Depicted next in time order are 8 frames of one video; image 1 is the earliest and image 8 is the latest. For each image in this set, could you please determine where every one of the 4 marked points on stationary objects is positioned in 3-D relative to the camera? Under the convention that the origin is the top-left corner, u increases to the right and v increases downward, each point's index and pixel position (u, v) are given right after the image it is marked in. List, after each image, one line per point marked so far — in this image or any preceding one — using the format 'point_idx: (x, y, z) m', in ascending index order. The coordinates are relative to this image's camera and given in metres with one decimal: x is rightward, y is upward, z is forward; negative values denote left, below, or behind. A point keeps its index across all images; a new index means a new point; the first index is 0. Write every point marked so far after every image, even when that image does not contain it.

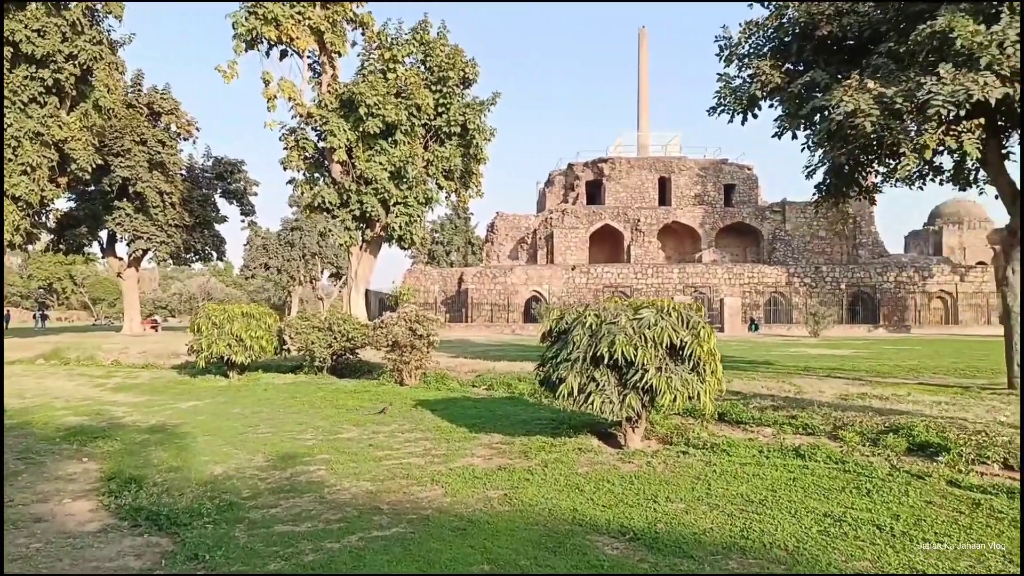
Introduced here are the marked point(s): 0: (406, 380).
0: (-1.5, -1.3, +10.9) m
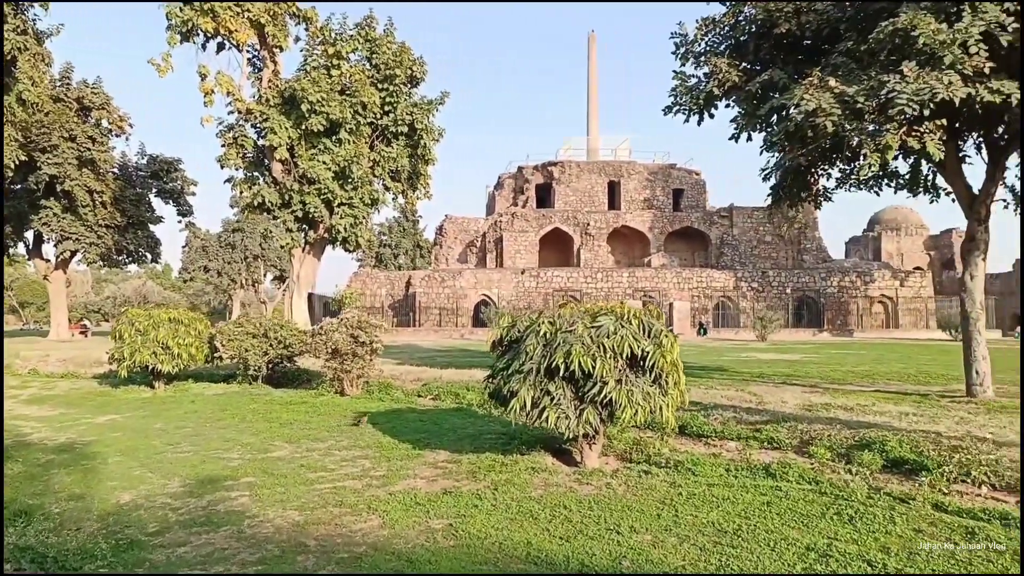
0: (-2.2, -1.4, +10.3) m
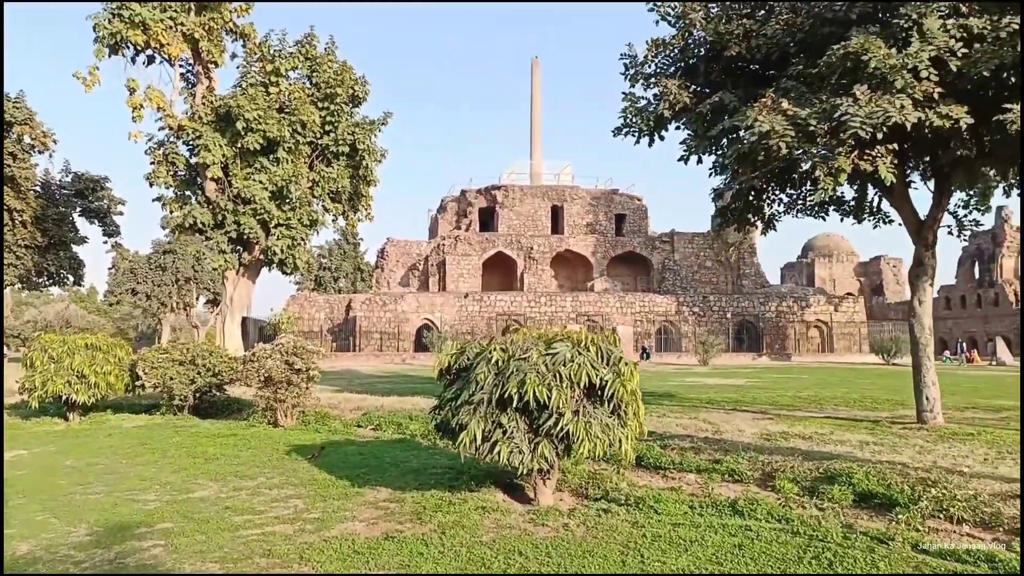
0: (-2.9, -1.7, +9.7) m
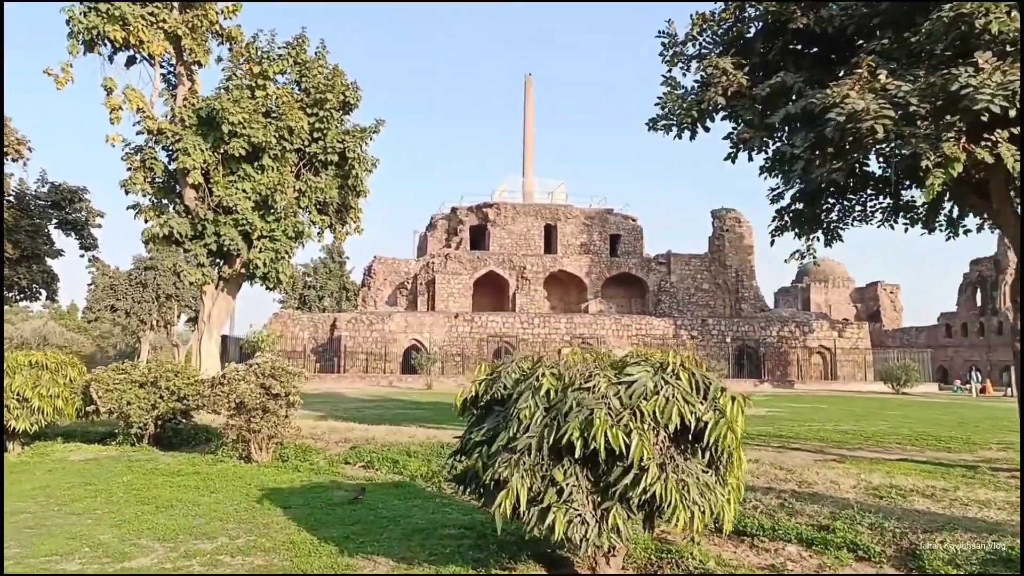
0: (-2.7, -1.8, +8.3) m
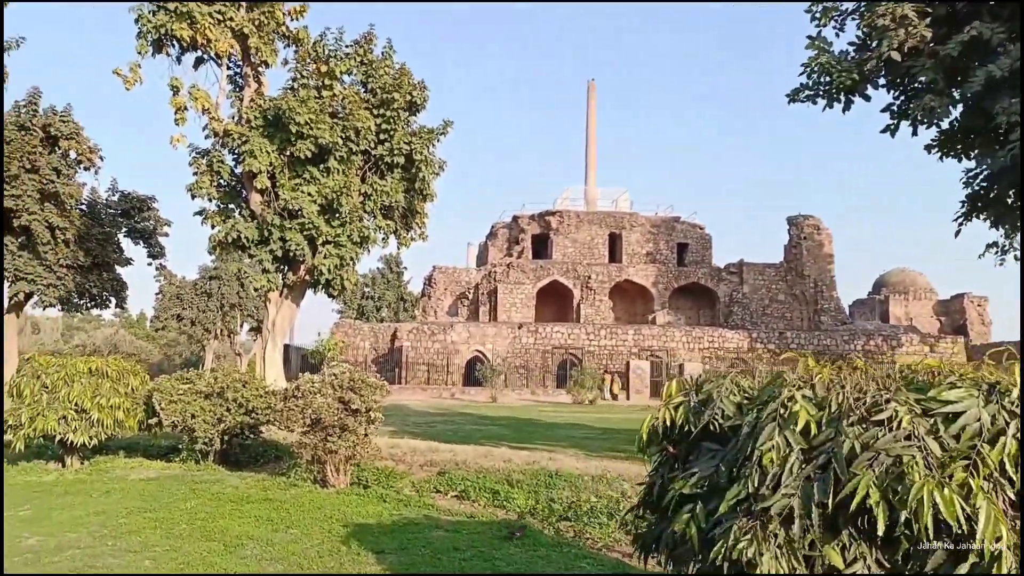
0: (-1.7, -1.8, +7.2) m
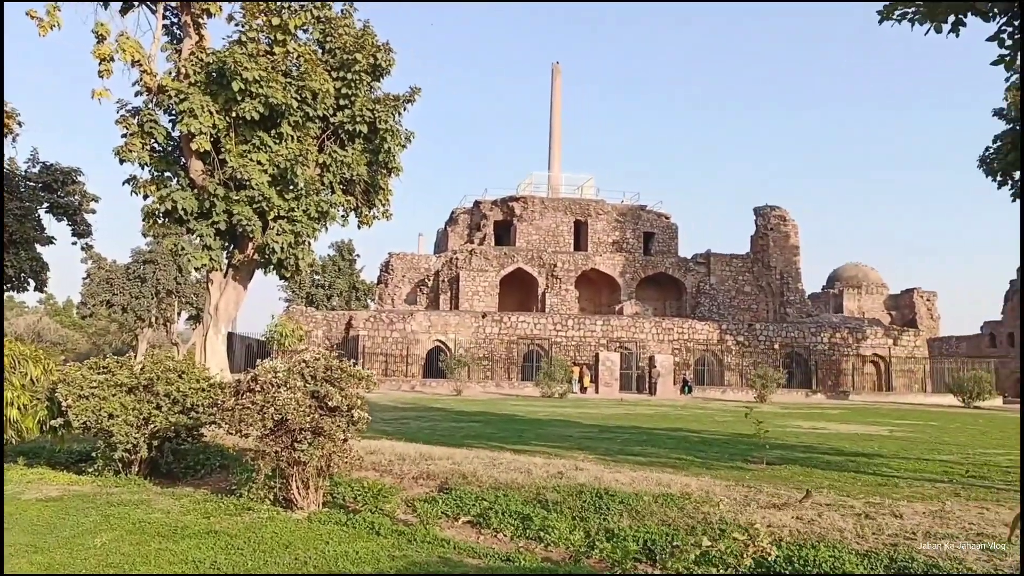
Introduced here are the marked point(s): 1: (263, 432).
0: (-1.5, -1.5, +5.5) m
1: (-1.8, -1.0, +5.5) m
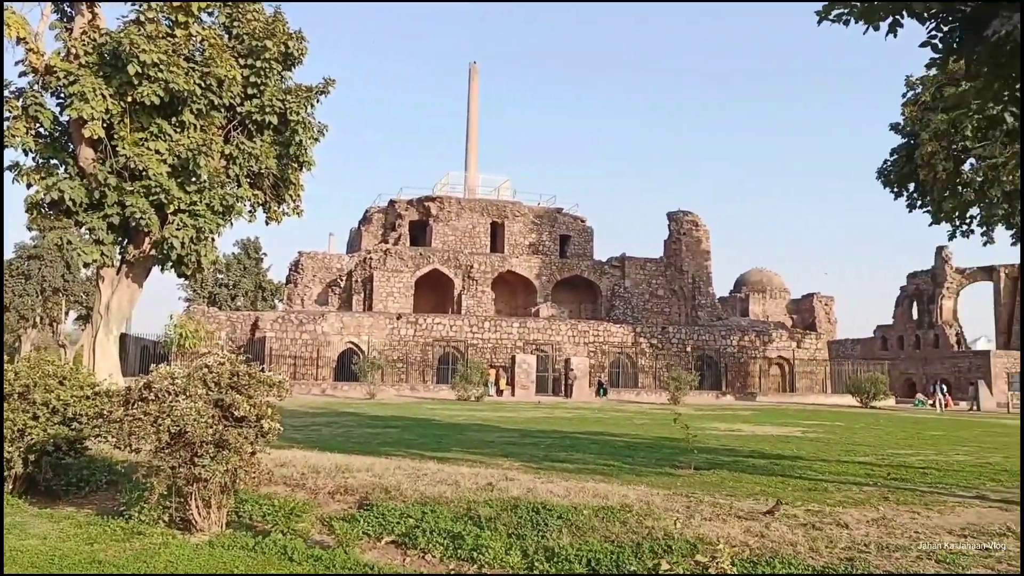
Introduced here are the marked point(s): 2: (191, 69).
0: (-2.0, -1.5, +4.9) m
1: (-2.2, -1.0, +4.8) m
2: (-4.2, +3.3, +10.6) m
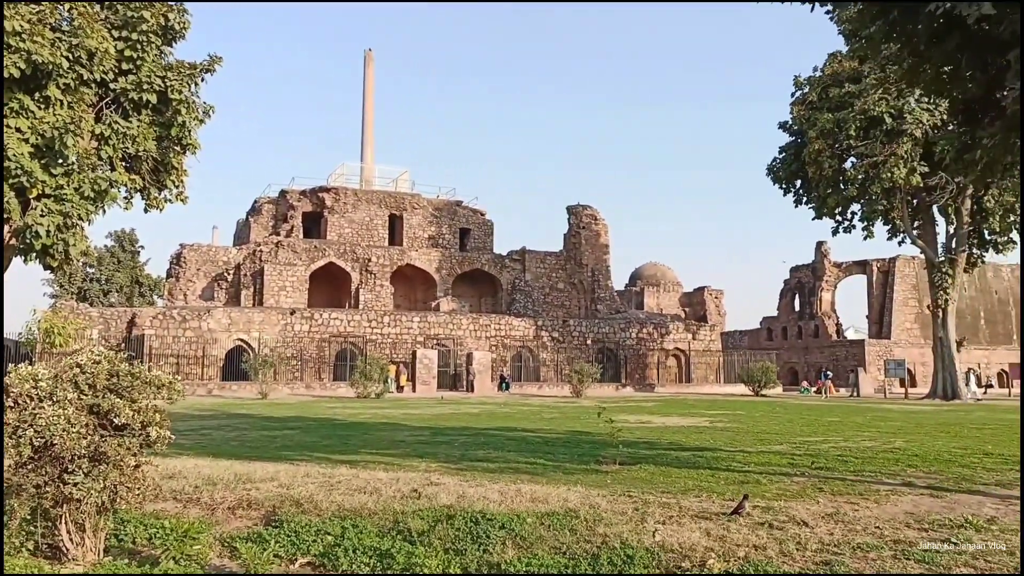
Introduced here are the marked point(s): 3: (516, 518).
0: (-2.3, -1.4, +4.1) m
1: (-2.6, -0.9, +4.0) m
2: (-5.3, +3.4, +9.4) m
3: (0.0, -1.3, +4.3) m
